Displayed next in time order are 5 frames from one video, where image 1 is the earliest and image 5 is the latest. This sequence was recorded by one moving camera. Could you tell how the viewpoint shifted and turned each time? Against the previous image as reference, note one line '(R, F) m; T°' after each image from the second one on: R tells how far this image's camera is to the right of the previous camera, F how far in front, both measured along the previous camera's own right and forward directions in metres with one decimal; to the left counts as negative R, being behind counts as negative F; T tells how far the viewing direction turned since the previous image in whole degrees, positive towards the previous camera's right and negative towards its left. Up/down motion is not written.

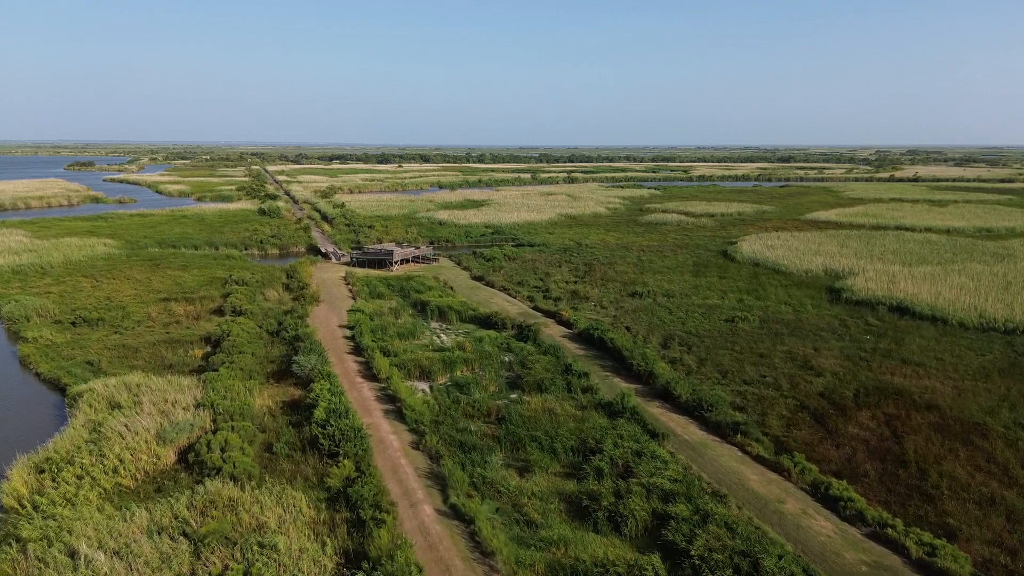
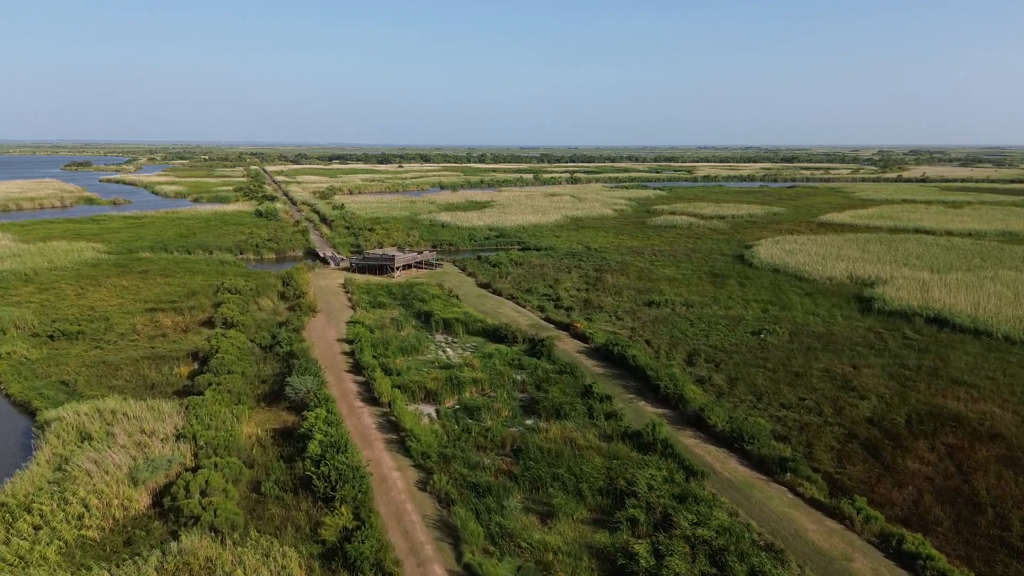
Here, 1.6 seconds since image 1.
(-0.4, +1.3) m; 0°
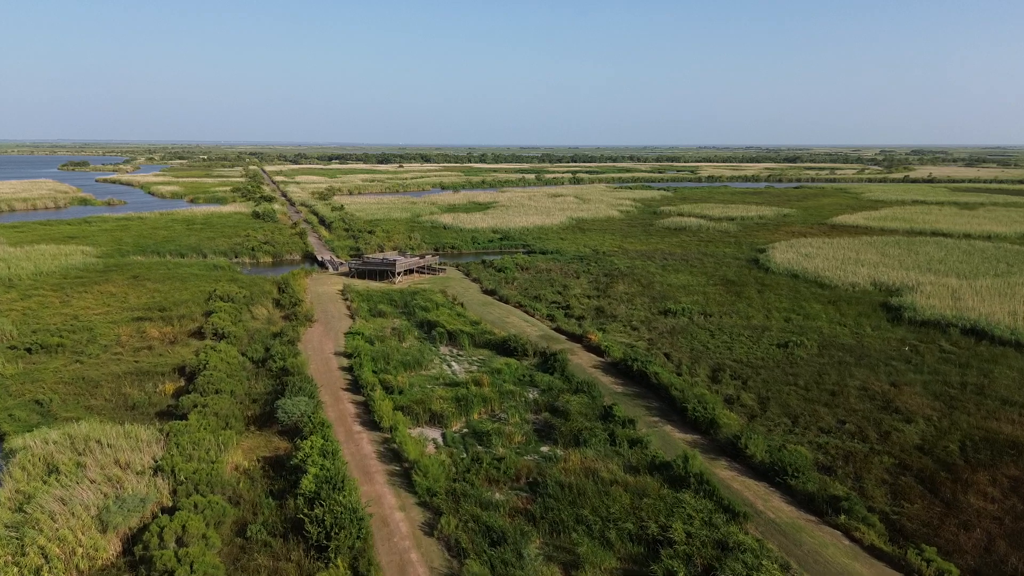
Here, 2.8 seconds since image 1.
(-0.3, +1.1) m; 0°
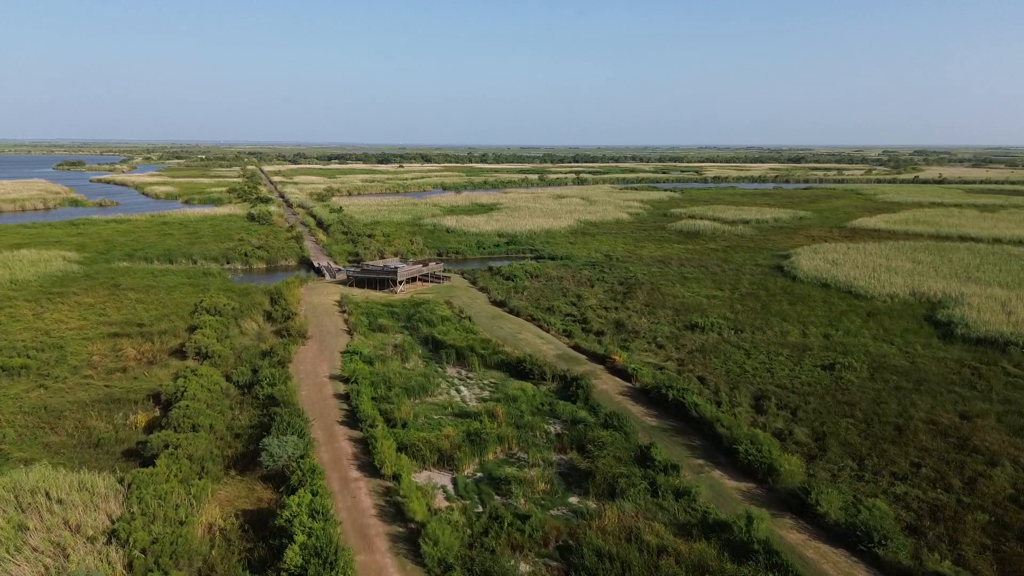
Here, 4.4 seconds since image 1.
(-0.4, +1.6) m; 0°
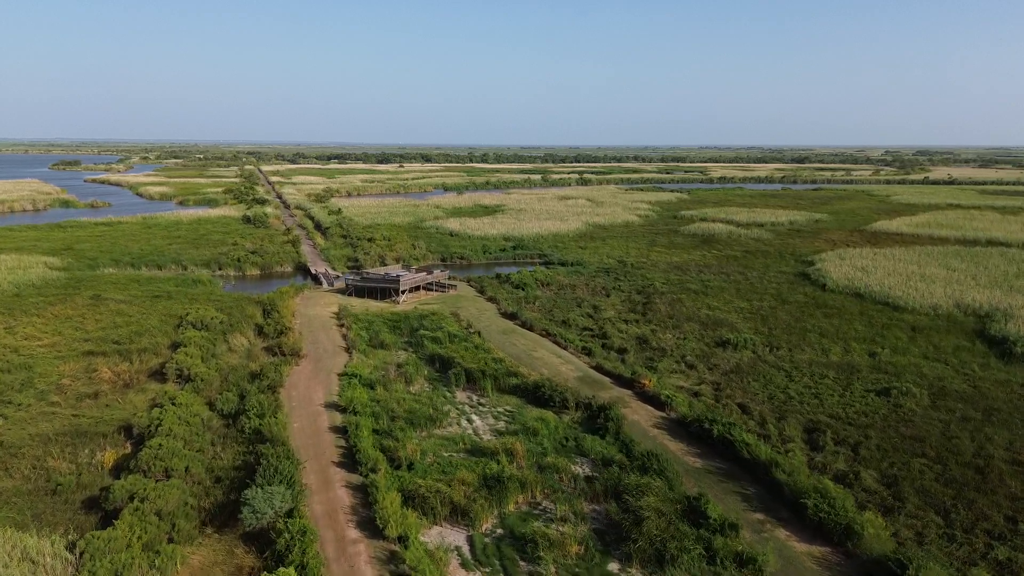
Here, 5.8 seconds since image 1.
(-0.4, +1.5) m; 0°
